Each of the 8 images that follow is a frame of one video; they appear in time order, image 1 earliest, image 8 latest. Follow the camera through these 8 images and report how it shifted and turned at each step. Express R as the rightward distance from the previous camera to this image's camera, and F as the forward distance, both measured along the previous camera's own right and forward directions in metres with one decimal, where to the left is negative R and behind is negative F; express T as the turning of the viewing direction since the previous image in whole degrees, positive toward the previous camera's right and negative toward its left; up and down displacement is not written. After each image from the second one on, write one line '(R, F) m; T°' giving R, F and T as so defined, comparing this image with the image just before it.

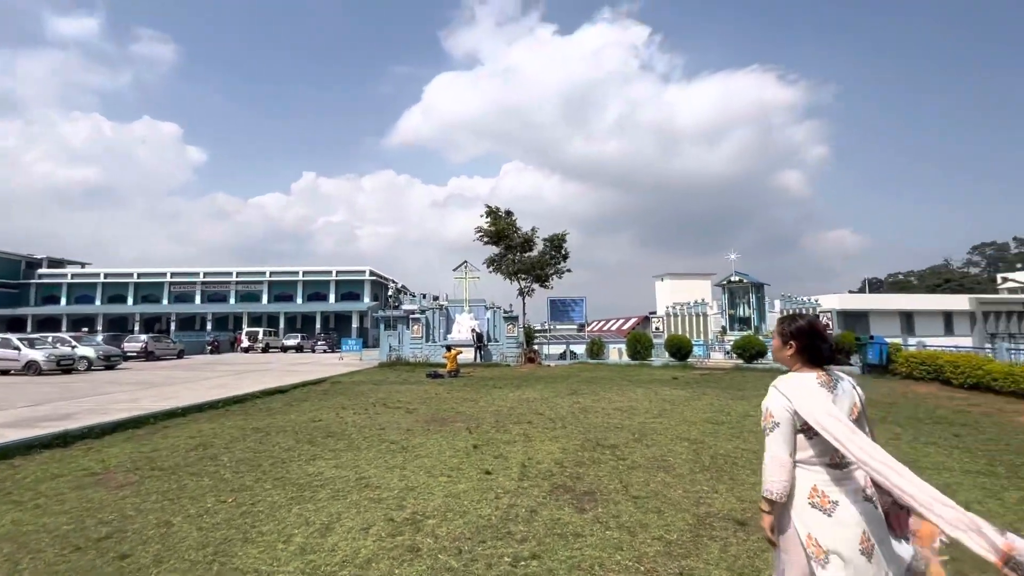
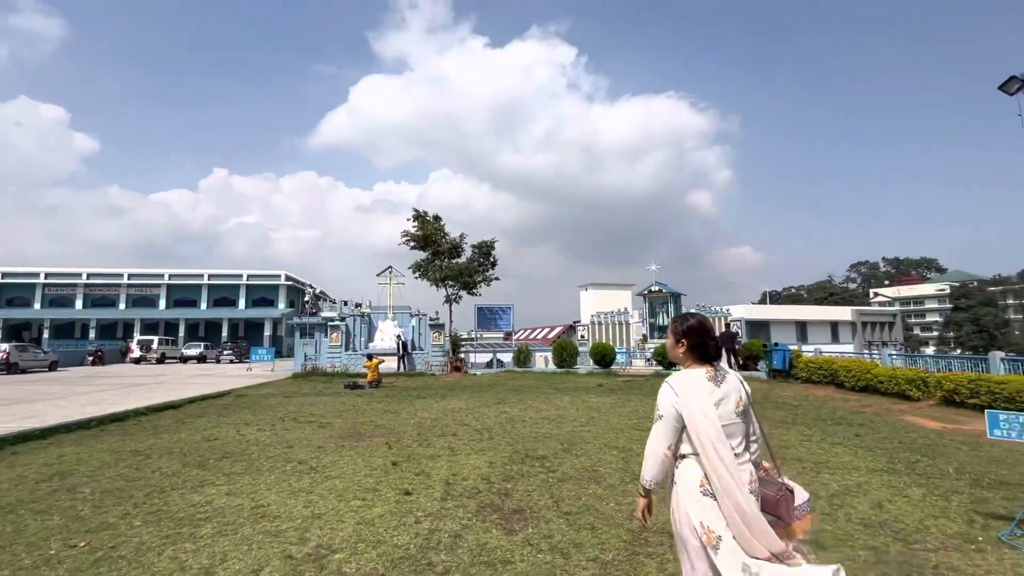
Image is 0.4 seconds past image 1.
(0.0, +0.4) m; +9°
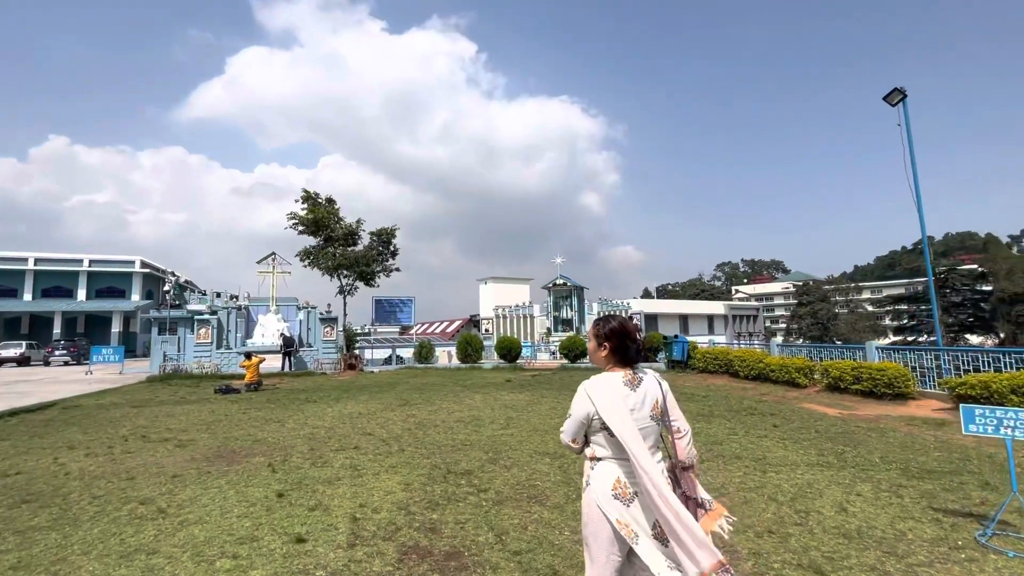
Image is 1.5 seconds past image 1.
(-0.3, +1.0) m; +12°
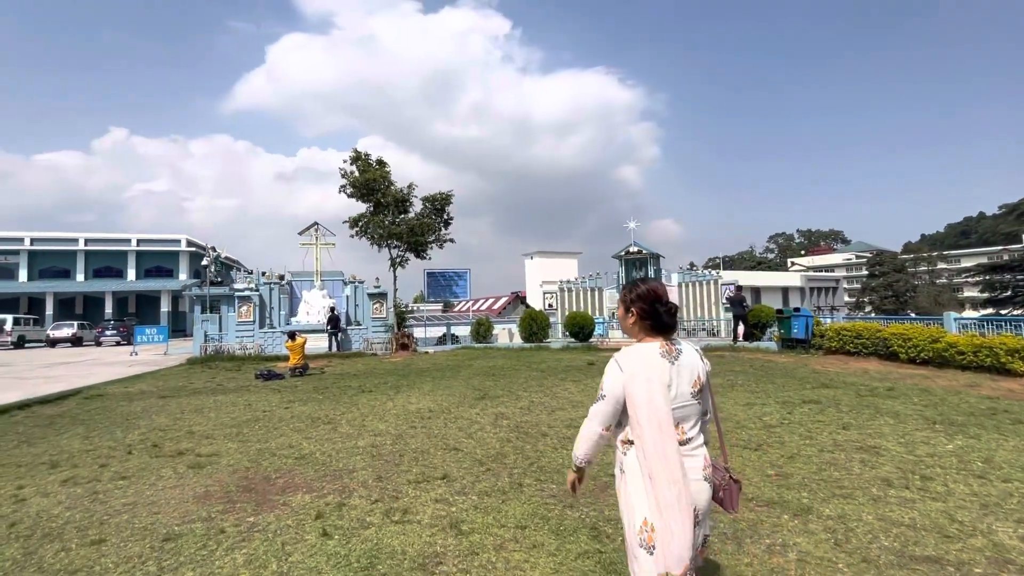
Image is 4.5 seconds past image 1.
(-1.2, +2.4) m; -4°
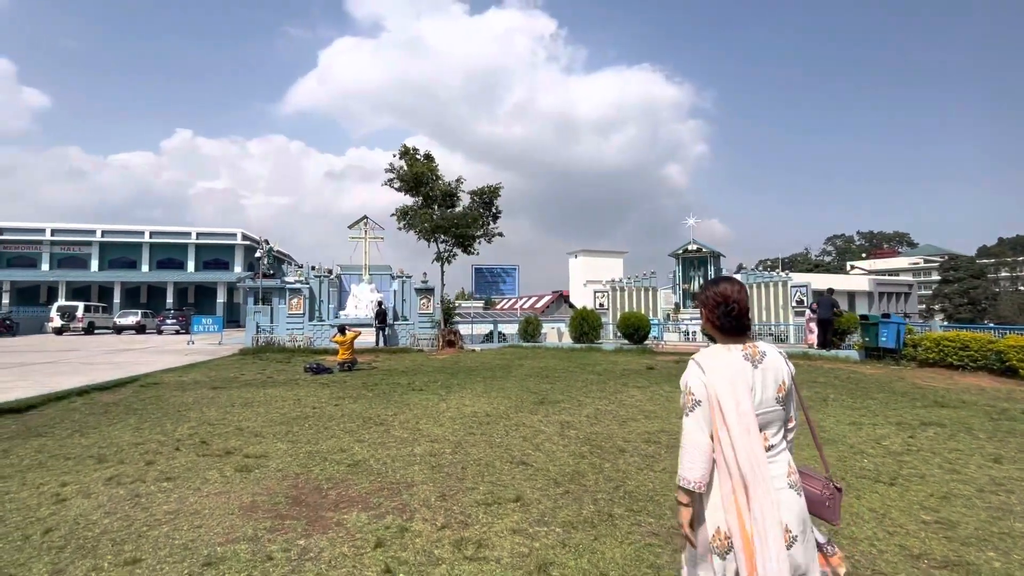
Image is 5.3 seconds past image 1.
(-0.4, +0.6) m; -5°
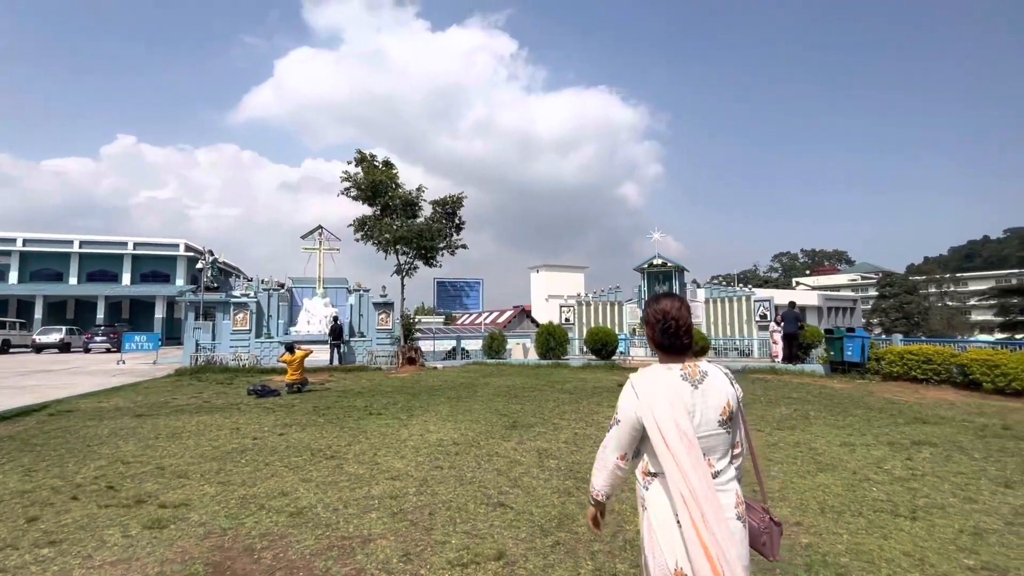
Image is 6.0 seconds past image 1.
(-0.1, +0.6) m; +5°
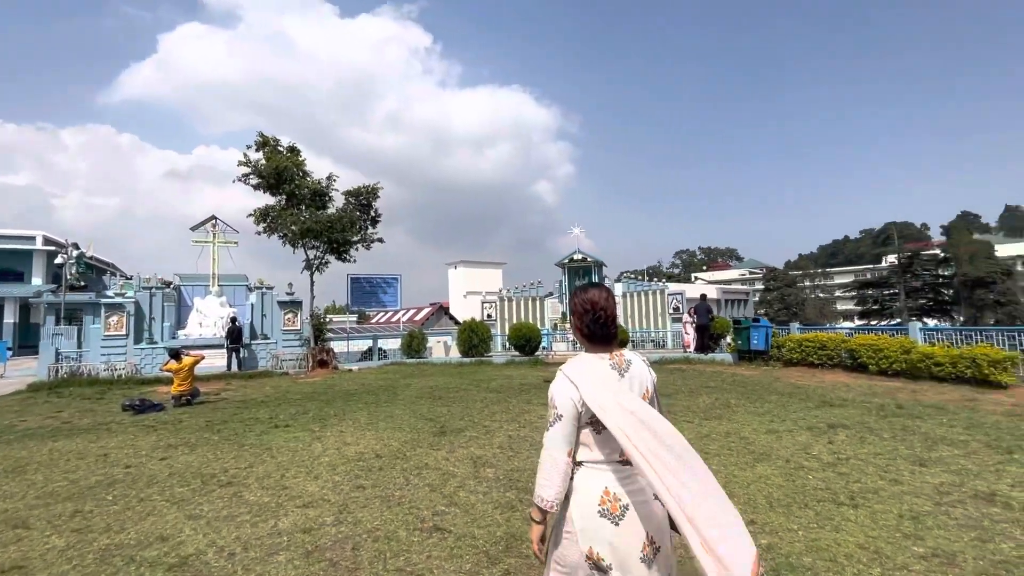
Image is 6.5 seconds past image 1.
(-0.1, +0.5) m; +10°
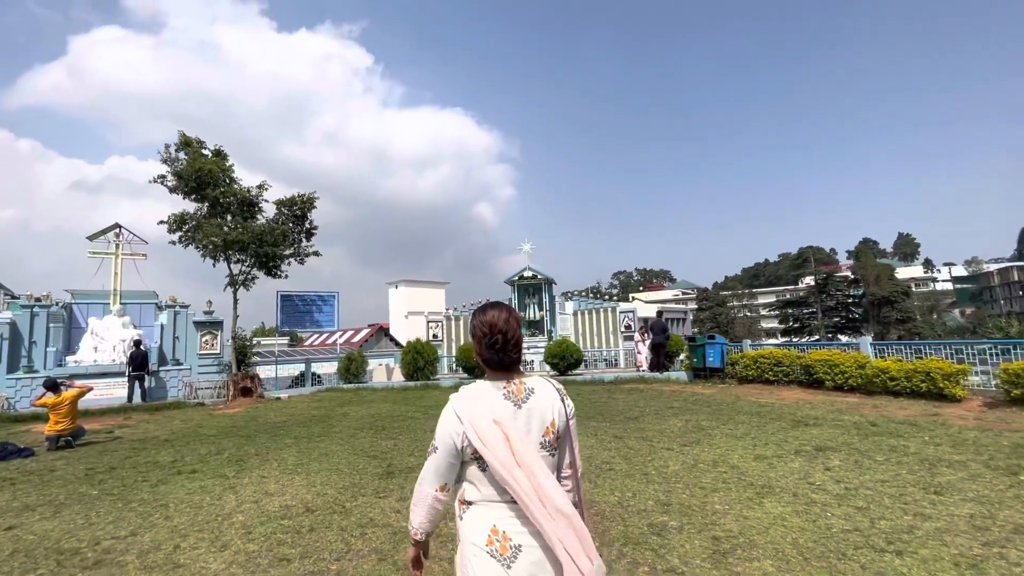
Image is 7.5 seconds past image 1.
(-0.2, +0.8) m; +7°
